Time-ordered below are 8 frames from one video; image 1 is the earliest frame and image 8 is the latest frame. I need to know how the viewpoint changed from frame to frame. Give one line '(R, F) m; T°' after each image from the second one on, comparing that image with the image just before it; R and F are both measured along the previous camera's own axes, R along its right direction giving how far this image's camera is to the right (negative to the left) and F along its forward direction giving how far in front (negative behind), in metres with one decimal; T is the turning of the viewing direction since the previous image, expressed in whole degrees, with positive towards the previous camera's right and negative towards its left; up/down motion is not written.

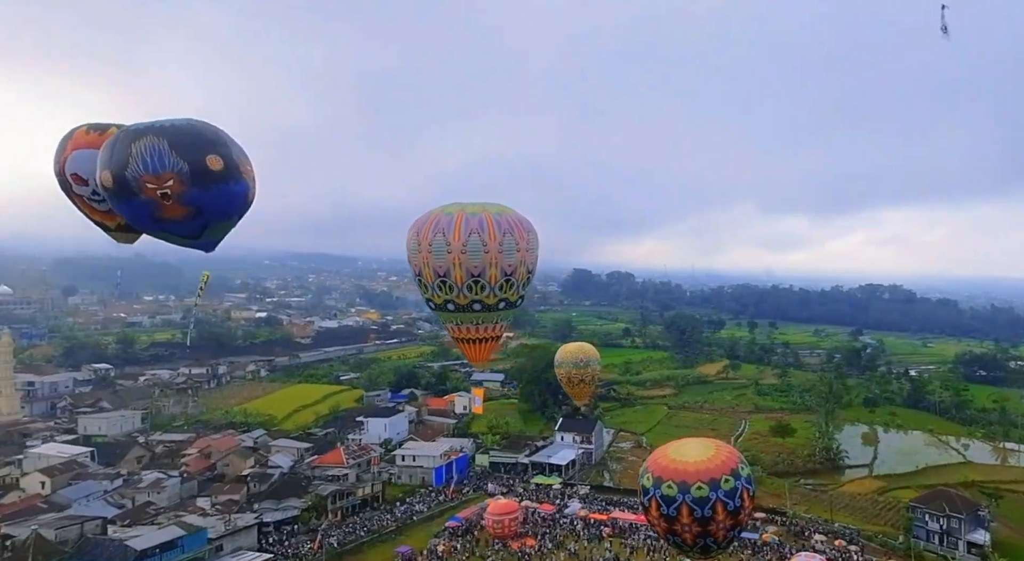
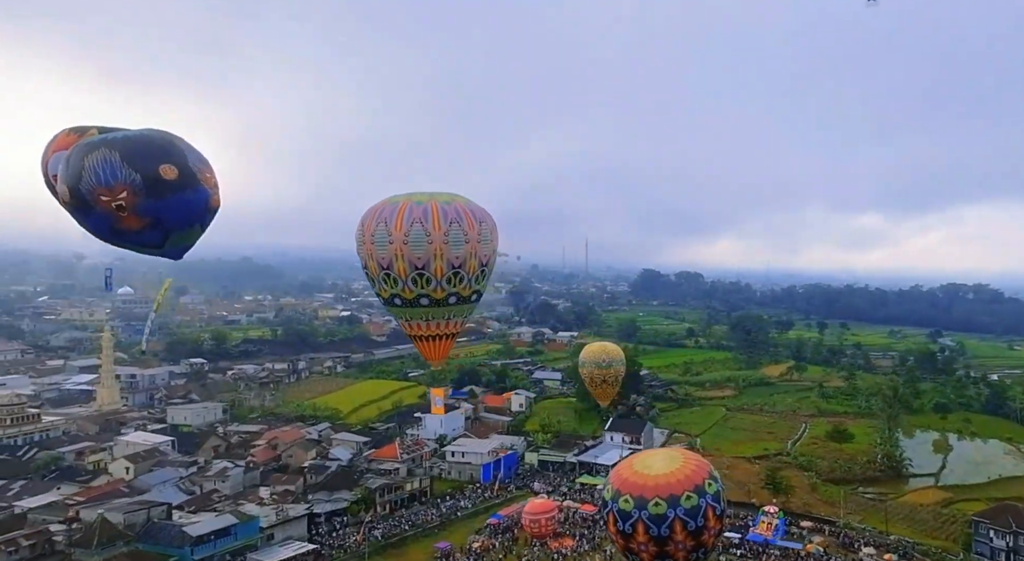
(+0.8, +0.3) m; -6°
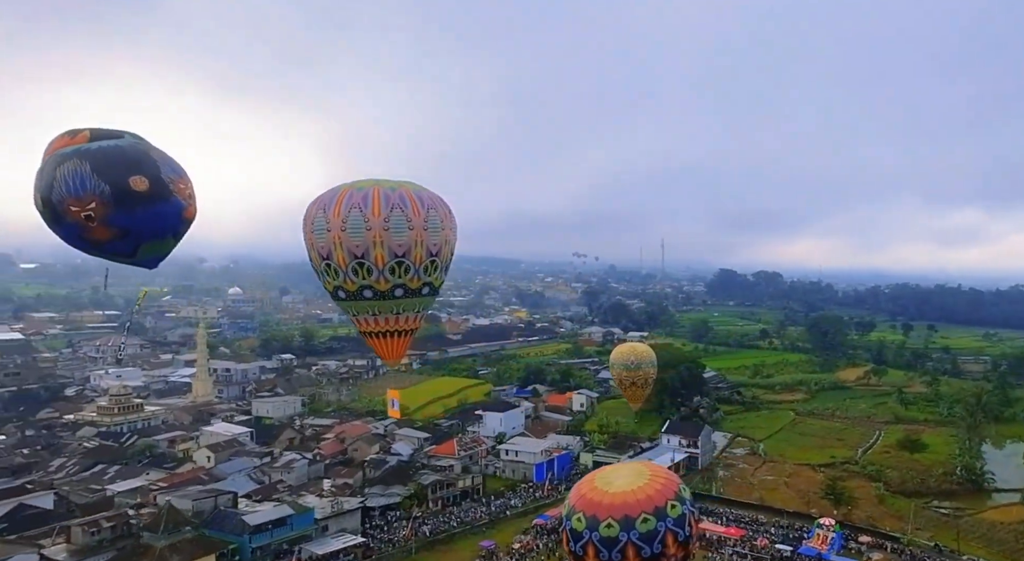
(+0.7, +0.4) m; -7°
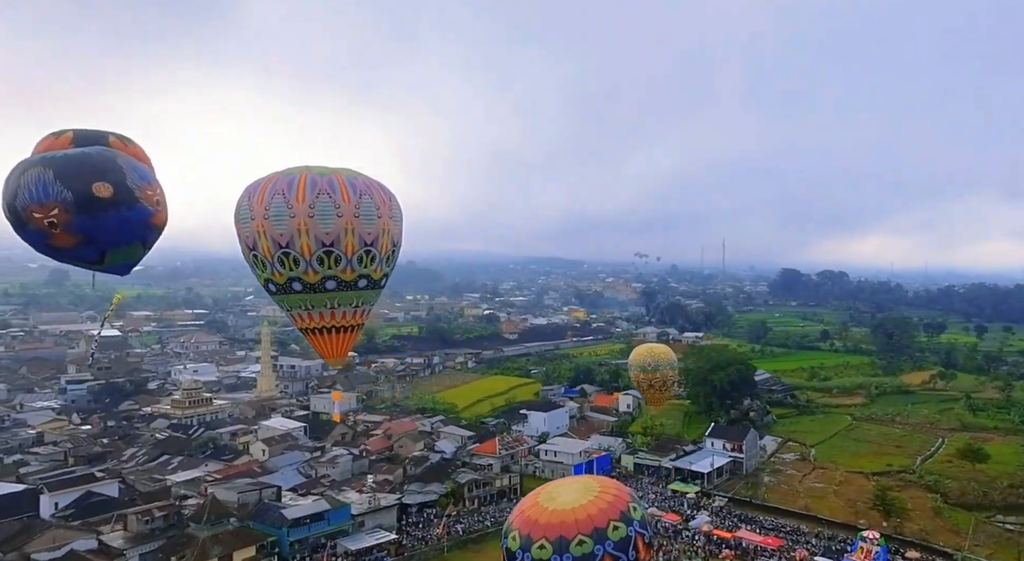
(+0.6, +0.5) m; -5°
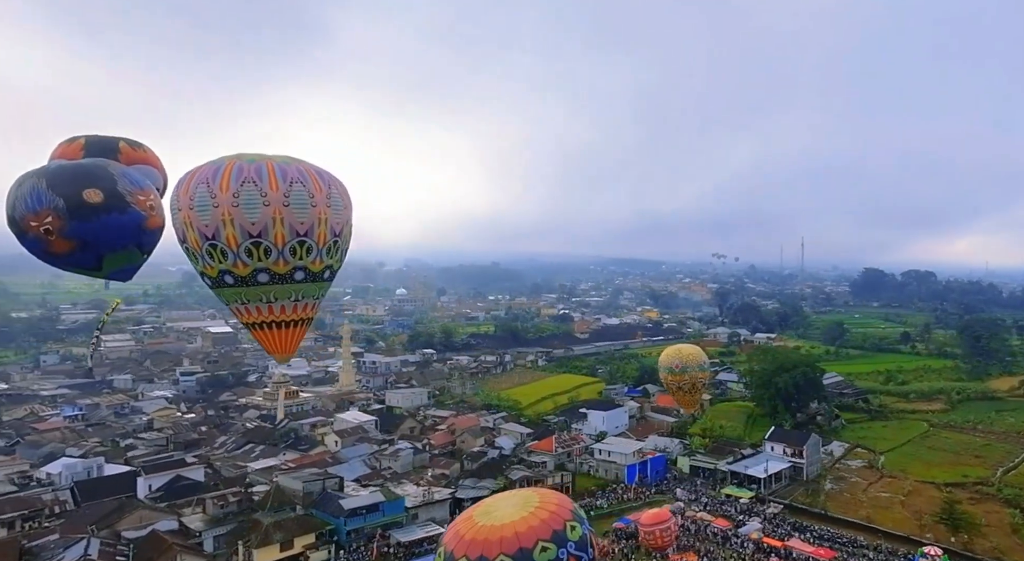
(+0.6, +0.3) m; -6°
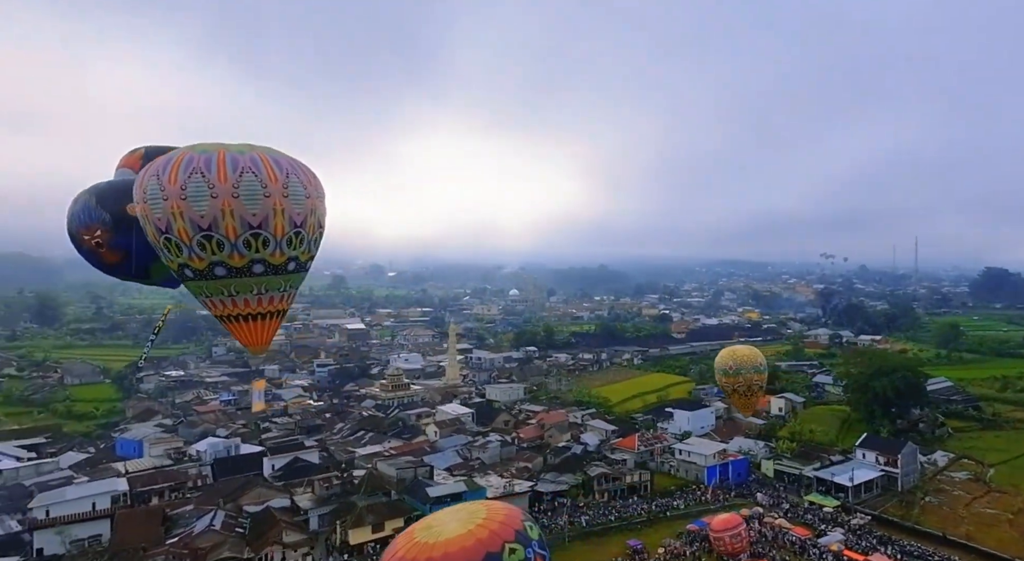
(+0.5, +0.2) m; -8°
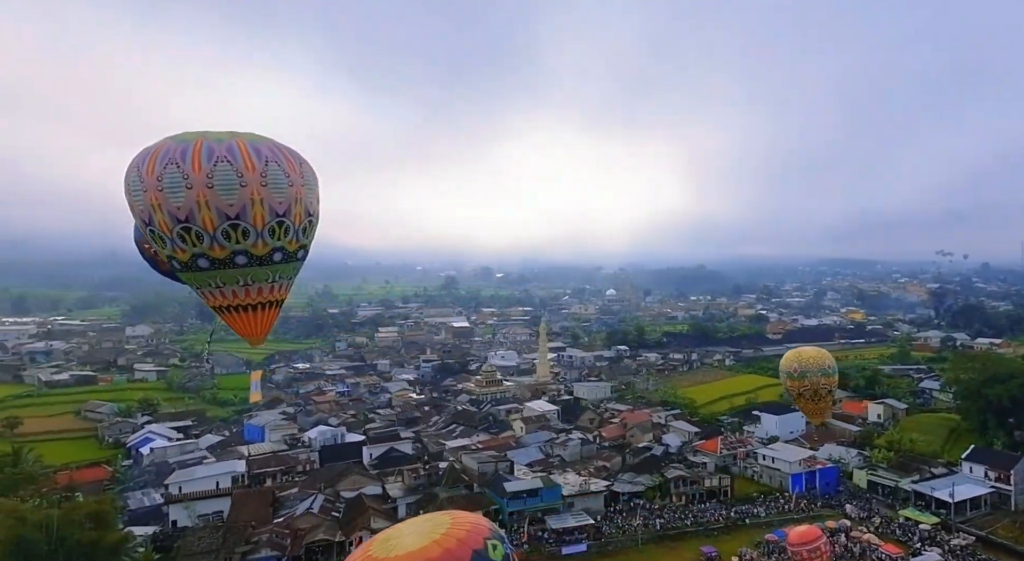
(+0.4, +0.5) m; -7°
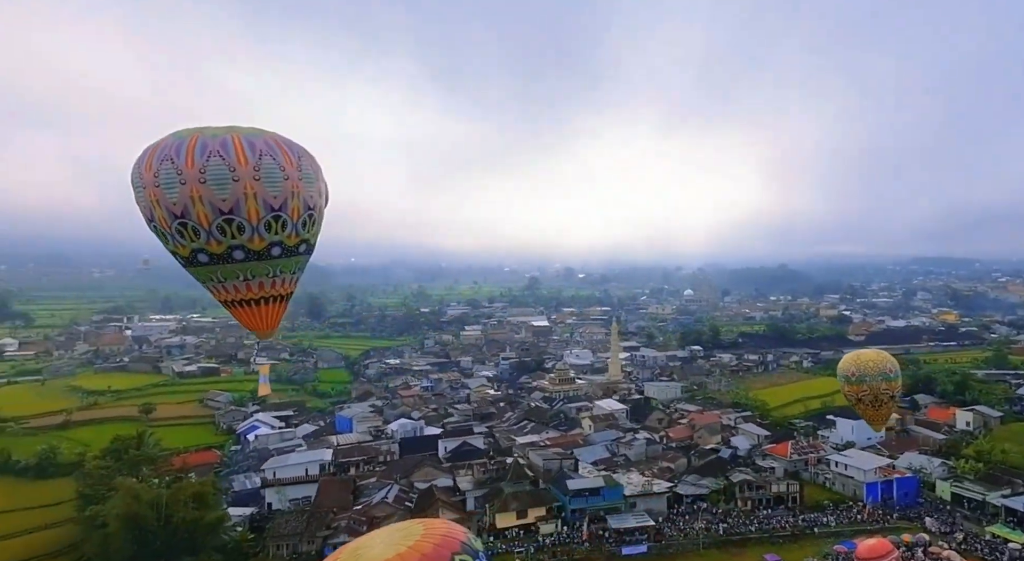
(+0.3, +0.4) m; -6°
